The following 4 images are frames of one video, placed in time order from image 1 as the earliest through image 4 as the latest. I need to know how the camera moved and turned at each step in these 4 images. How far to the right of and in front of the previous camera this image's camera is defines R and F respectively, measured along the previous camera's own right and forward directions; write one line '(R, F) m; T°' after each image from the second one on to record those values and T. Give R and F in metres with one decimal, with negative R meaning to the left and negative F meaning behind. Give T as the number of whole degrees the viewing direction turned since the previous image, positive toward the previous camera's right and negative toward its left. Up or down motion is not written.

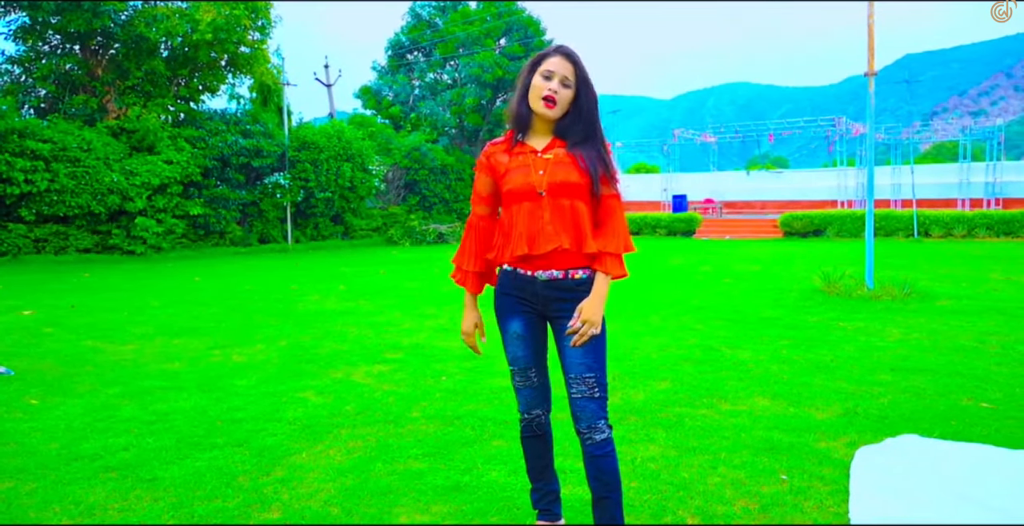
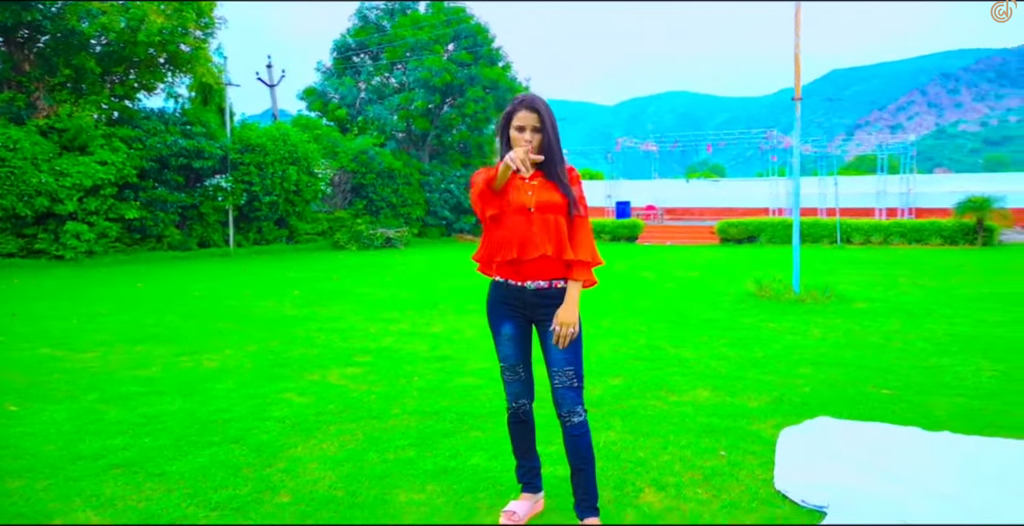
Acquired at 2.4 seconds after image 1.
(-0.2, -0.4) m; +5°
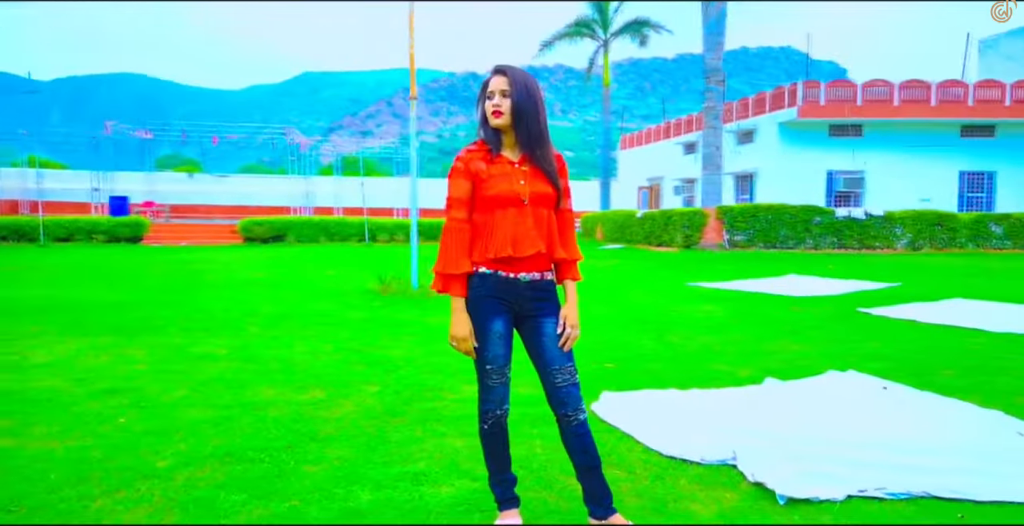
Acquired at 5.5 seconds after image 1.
(-1.5, +0.7) m; +39°
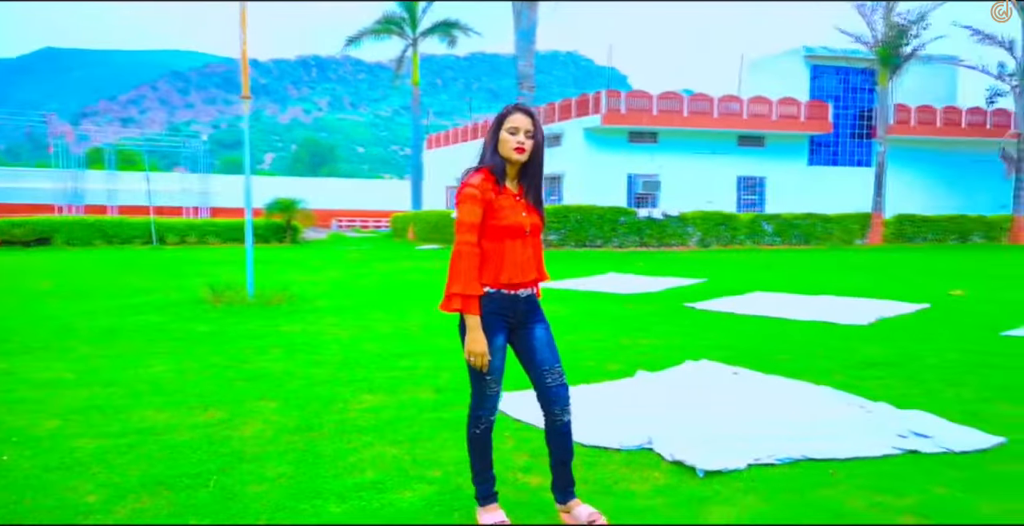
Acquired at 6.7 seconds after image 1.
(-0.7, -0.2) m; +16°
